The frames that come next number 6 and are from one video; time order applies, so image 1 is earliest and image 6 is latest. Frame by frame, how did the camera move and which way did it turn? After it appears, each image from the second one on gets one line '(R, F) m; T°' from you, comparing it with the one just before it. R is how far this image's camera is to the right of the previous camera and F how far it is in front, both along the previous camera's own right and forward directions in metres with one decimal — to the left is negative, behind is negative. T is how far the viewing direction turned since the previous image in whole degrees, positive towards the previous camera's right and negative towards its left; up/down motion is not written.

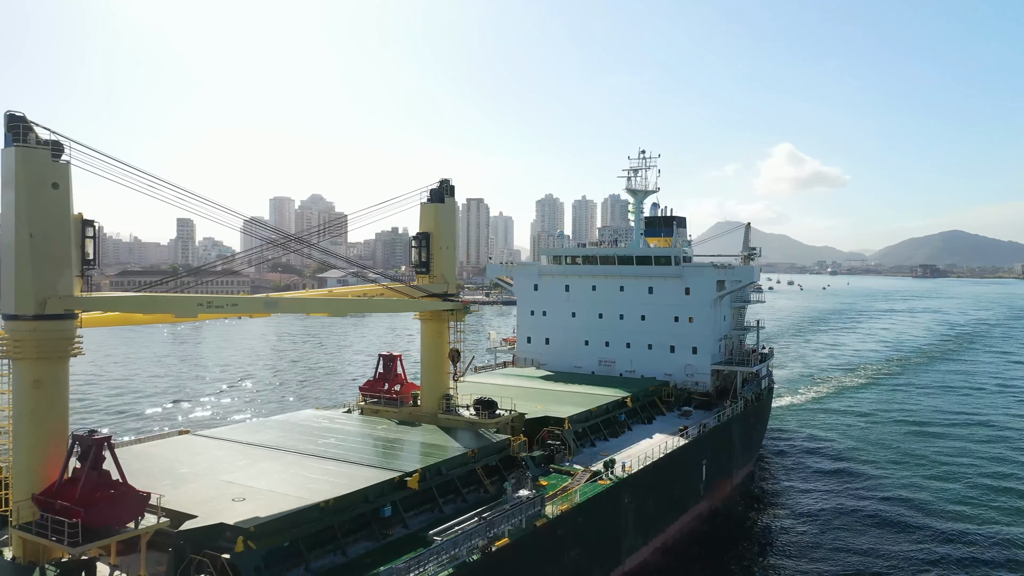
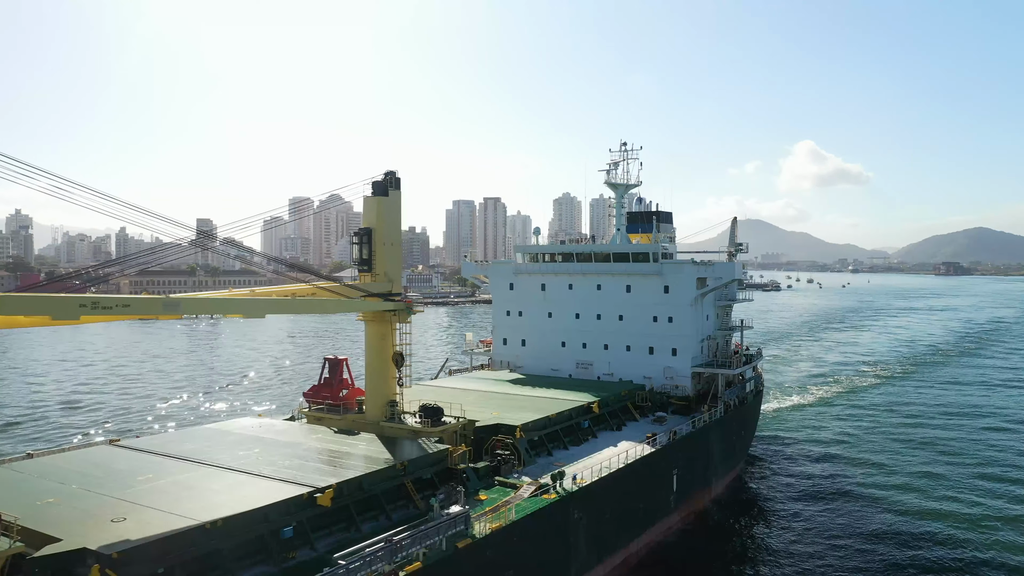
(+1.4, +1.0) m; -1°
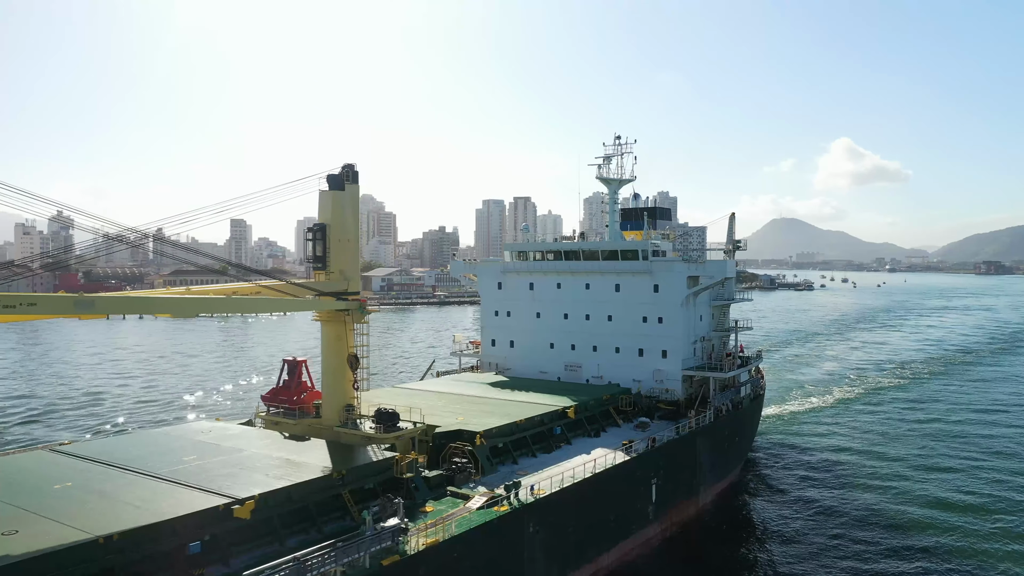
(+1.3, +0.8) m; -2°
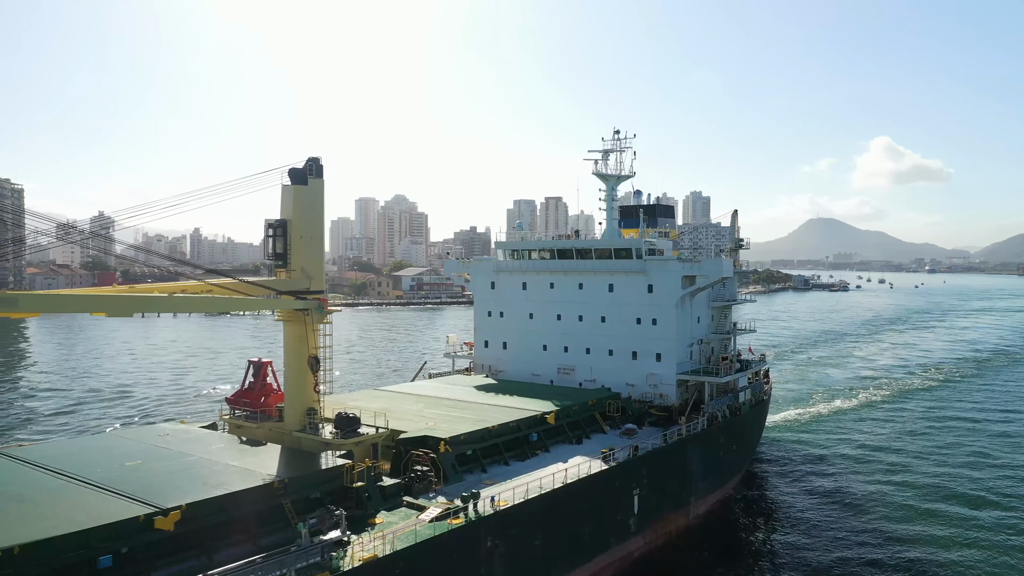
(+1.1, +0.7) m; -2°
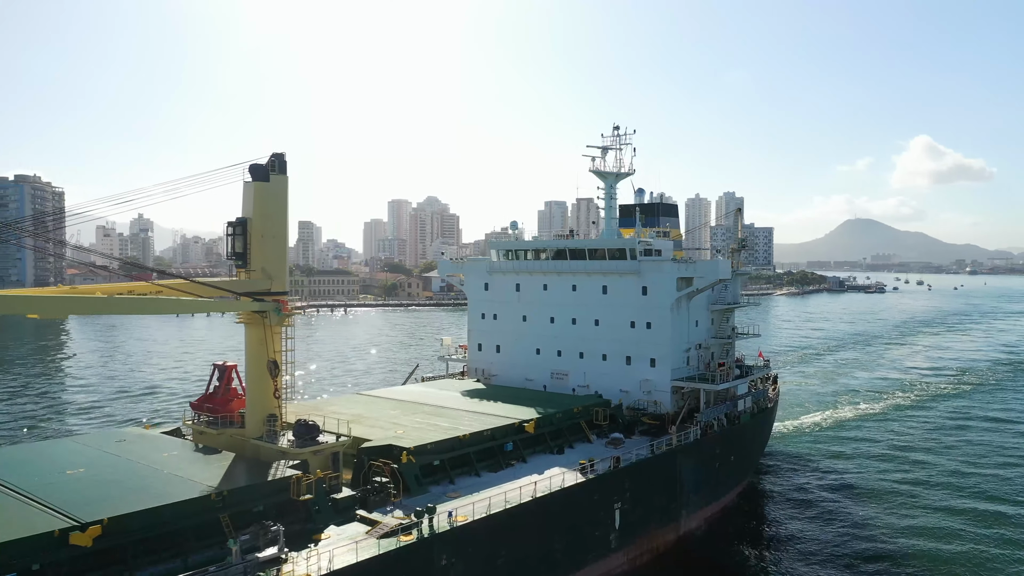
(+1.1, +0.7) m; -2°
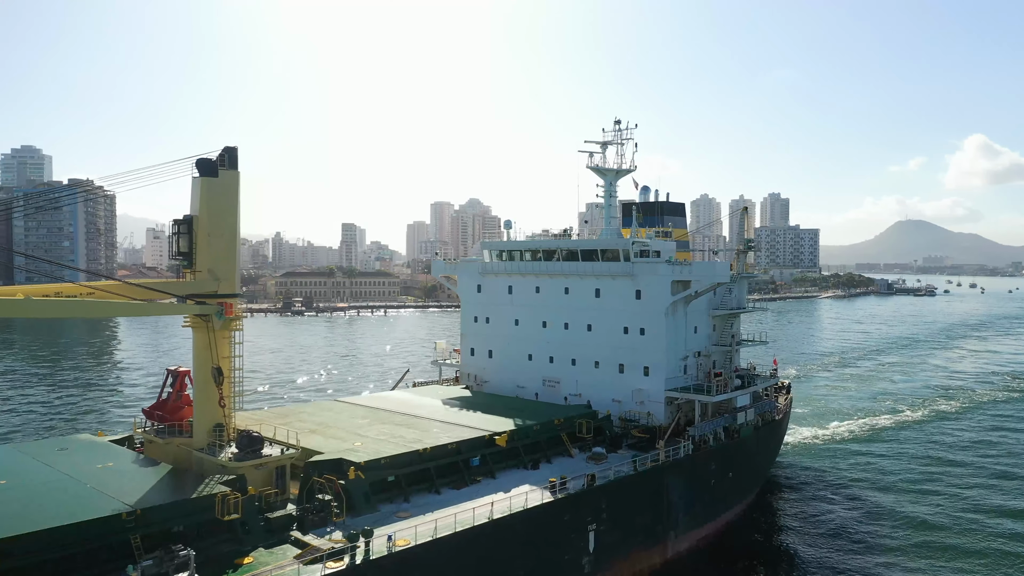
(+1.3, +1.0) m; -3°
